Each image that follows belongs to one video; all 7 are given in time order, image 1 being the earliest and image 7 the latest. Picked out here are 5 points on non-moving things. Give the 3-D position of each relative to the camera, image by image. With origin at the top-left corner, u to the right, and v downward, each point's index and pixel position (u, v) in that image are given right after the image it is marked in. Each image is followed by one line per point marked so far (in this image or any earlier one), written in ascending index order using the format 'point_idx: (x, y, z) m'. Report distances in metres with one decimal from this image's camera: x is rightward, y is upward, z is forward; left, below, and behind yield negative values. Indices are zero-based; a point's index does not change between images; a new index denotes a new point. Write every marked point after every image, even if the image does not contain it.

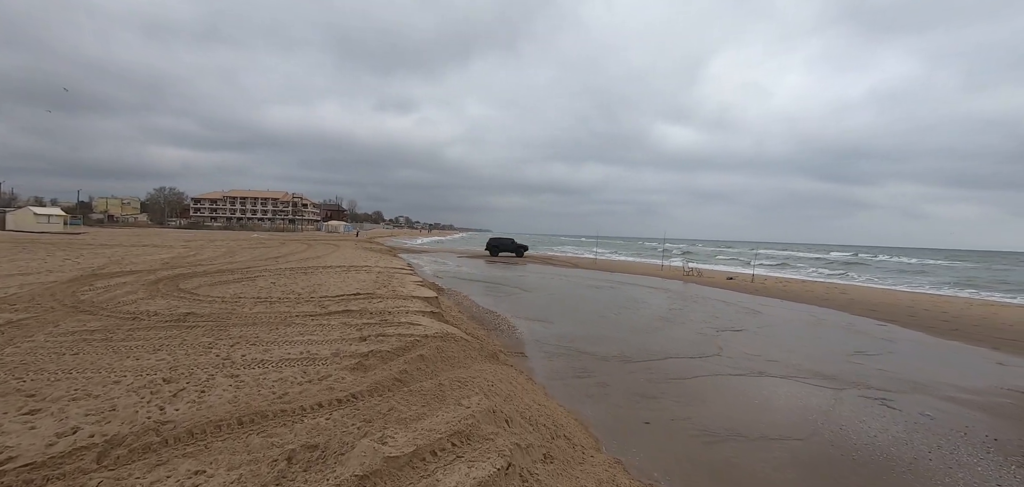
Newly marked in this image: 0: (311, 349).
0: (-2.6, -1.3, +5.6) m
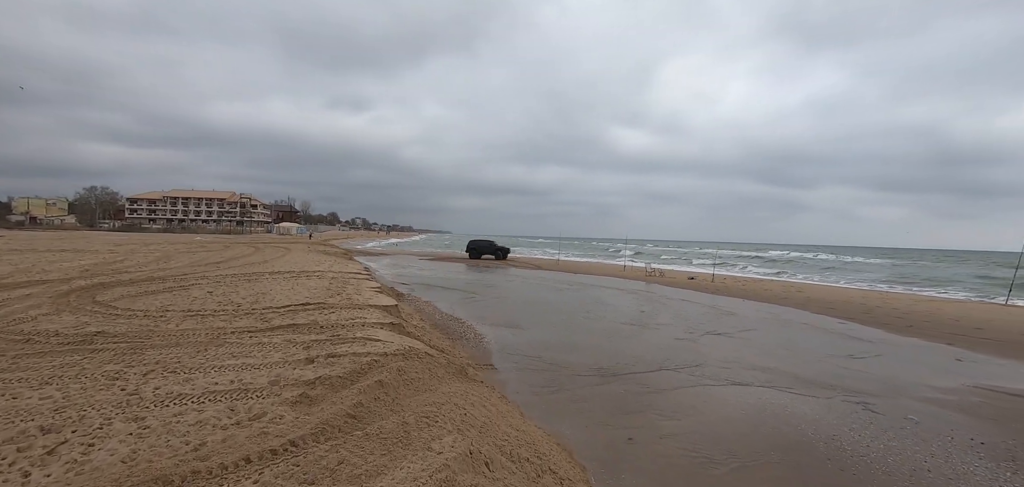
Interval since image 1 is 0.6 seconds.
0: (-2.8, -1.4, +4.6) m
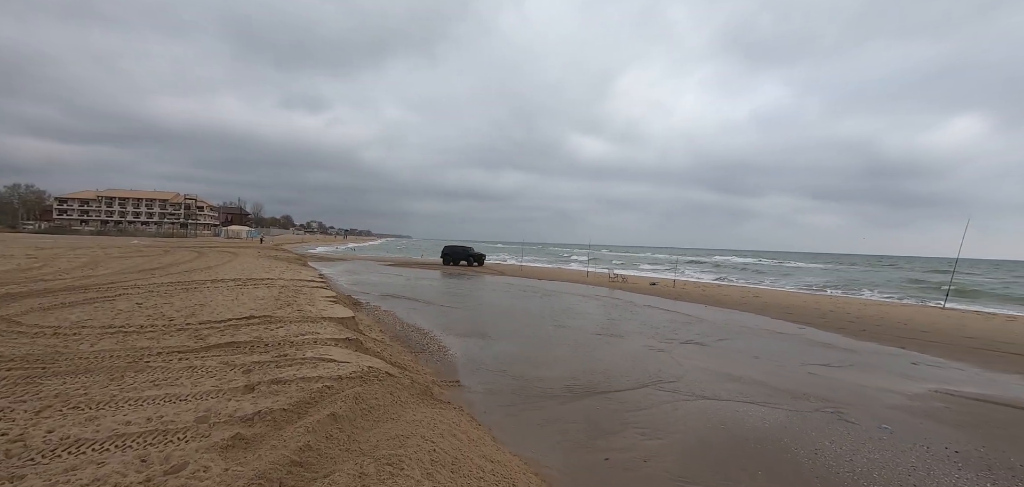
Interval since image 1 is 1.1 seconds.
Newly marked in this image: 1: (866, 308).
0: (-3.1, -1.5, +3.9) m
1: (+15.5, -2.8, +19.2) m
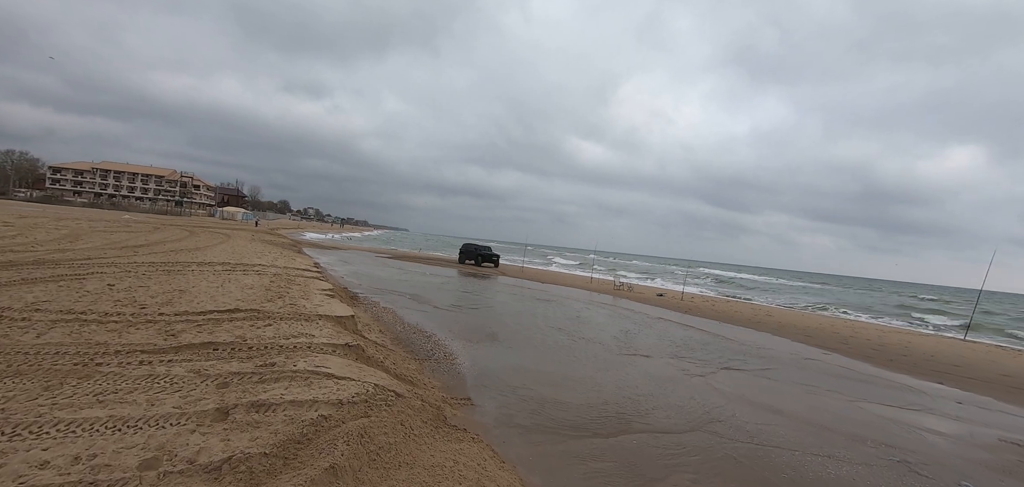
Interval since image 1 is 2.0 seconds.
0: (-2.6, -1.3, +2.8) m
1: (+15.7, -3.8, +18.3) m
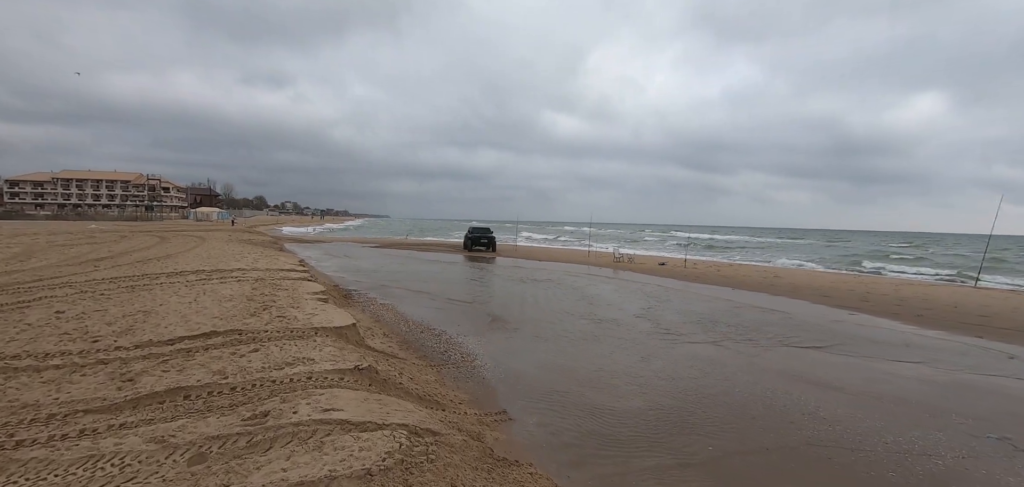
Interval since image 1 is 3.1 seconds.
0: (-2.0, -1.5, +1.7) m
1: (+15.9, -1.8, +17.9) m
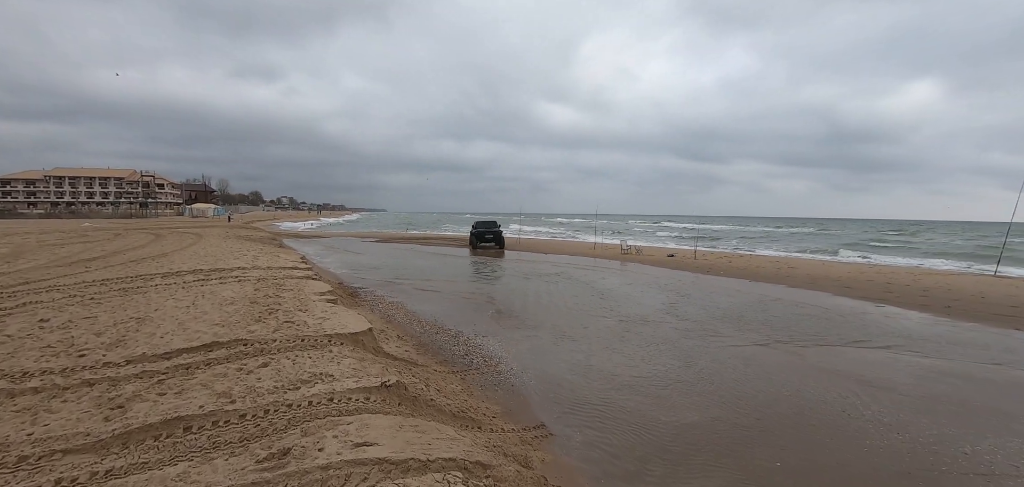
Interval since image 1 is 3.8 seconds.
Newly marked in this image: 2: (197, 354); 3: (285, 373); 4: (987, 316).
0: (-1.5, -1.5, +1.1) m
1: (+16.2, -1.3, +17.4) m
2: (-3.4, -1.2, +4.8) m
3: (-2.2, -1.2, +4.2) m
4: (+13.0, -1.9, +11.9) m
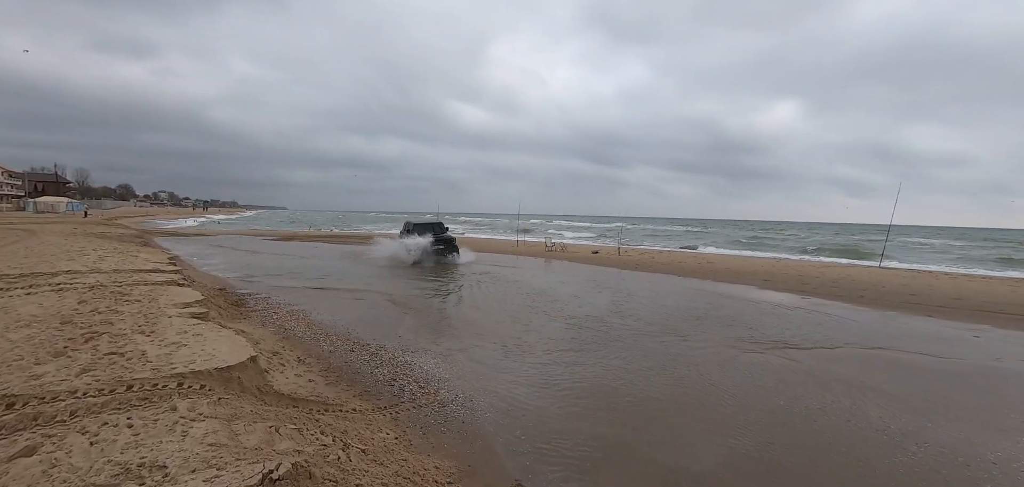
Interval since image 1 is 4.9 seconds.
0: (-1.0, -1.4, -0.7) m
1: (+13.3, -1.1, +18.7) m
2: (-3.6, -1.1, +2.5) m
3: (-2.3, -1.1, +2.2) m
4: (+11.2, -1.8, +12.7) m
